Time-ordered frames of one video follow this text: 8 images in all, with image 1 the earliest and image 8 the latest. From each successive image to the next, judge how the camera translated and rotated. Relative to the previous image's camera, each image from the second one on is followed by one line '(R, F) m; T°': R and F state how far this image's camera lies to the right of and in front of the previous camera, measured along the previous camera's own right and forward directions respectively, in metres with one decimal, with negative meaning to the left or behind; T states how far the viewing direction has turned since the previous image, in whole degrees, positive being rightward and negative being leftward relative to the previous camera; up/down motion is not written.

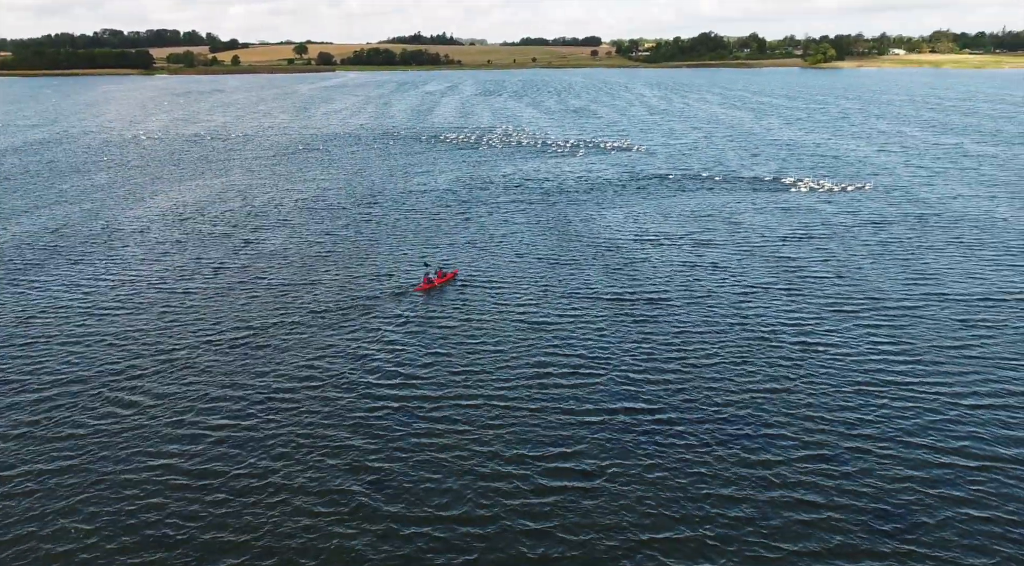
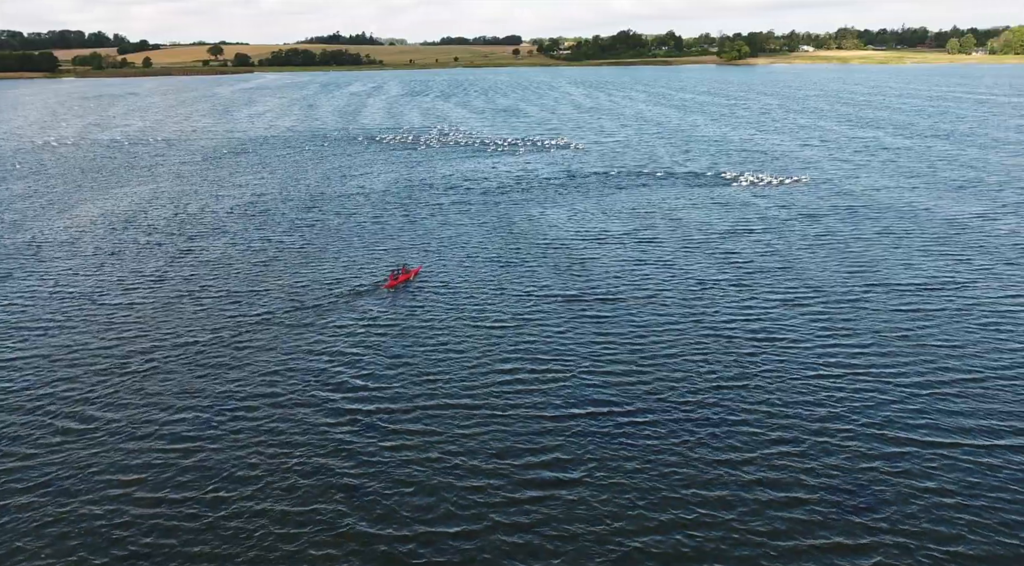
(-2.3, +0.5) m; +5°
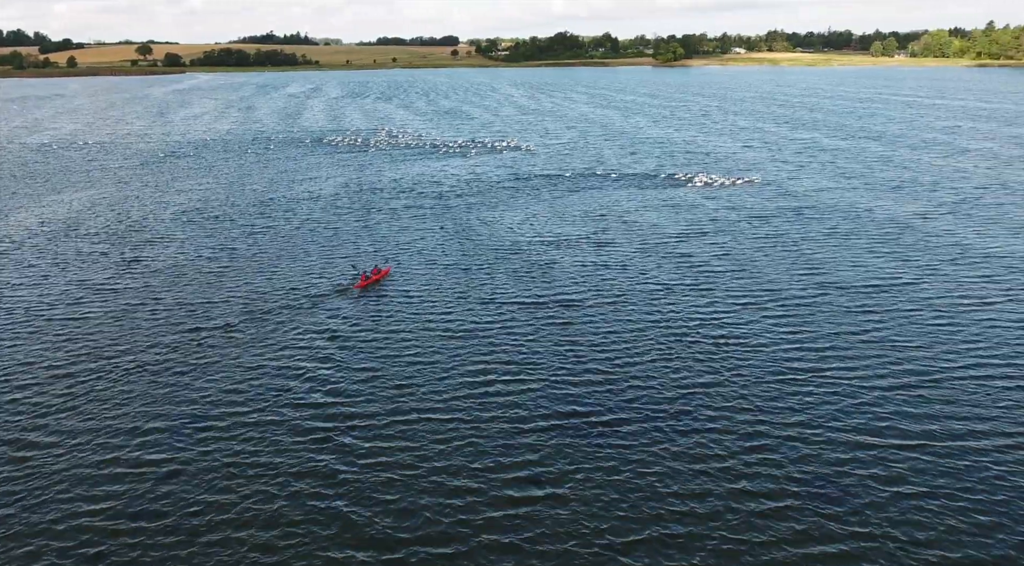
(-1.9, +0.5) m; +4°
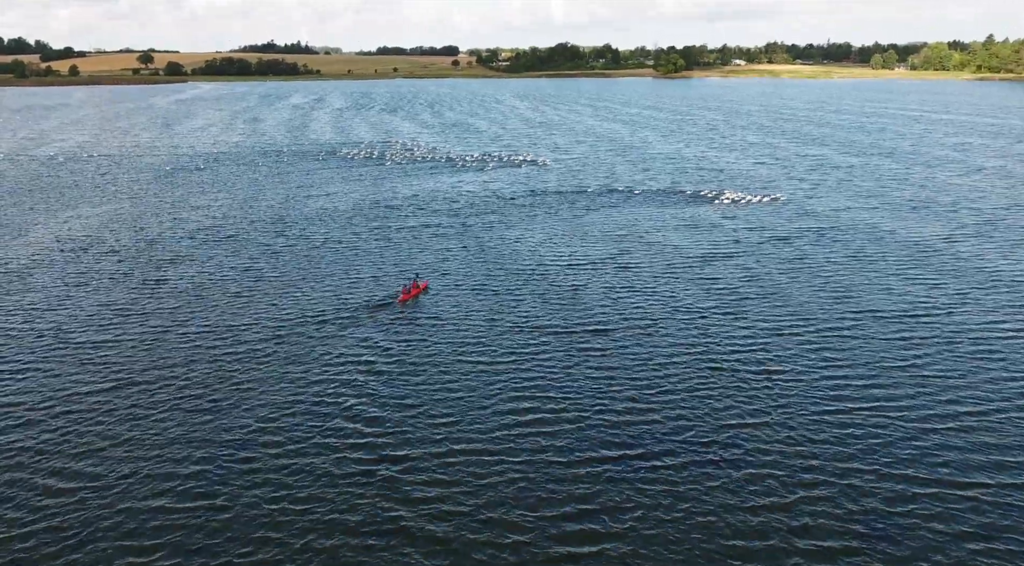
(-2.7, +1.2) m; 0°
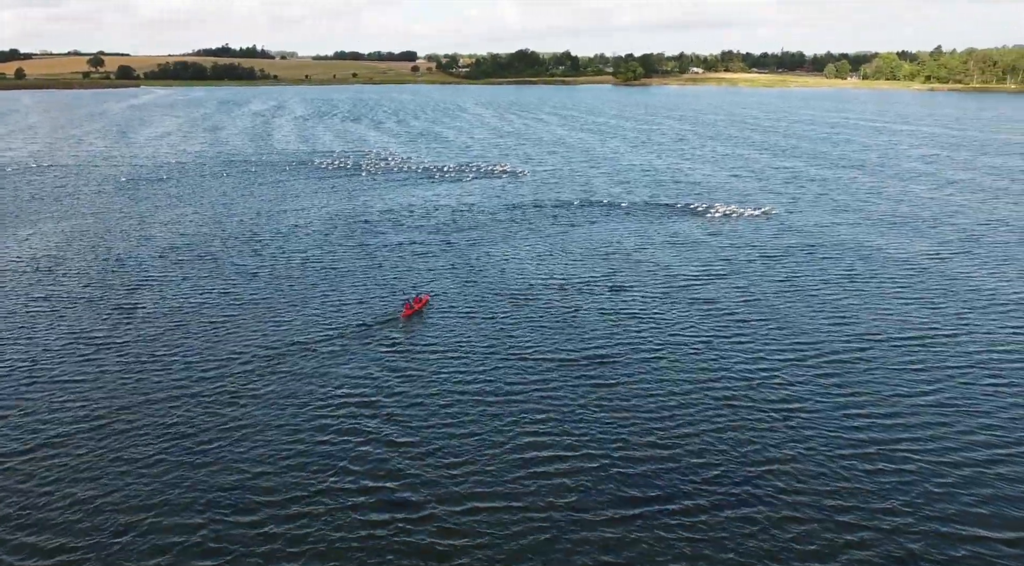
(-3.2, +3.1) m; +3°
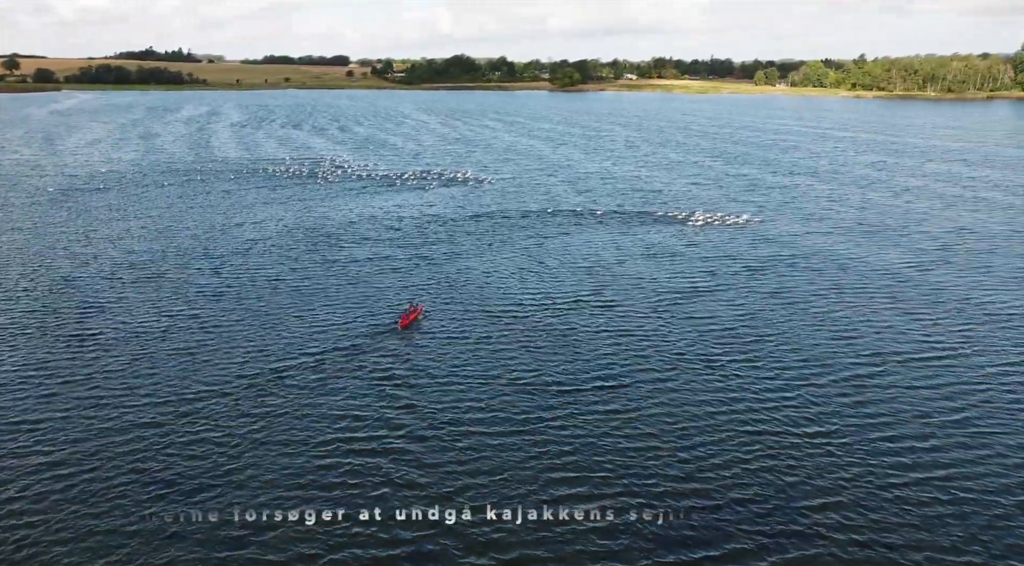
(-4.8, +4.8) m; +5°
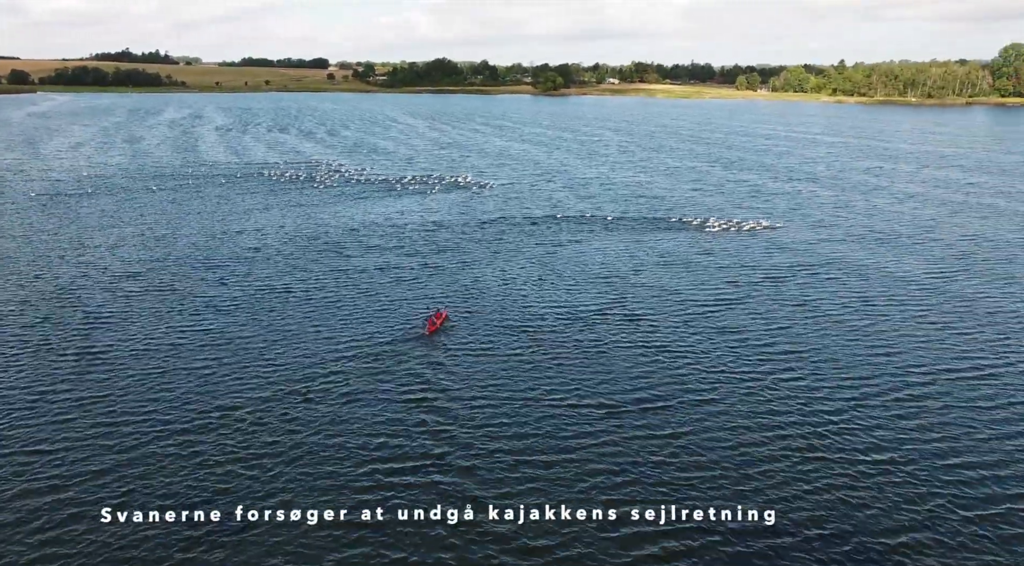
(-3.9, +3.2) m; +2°
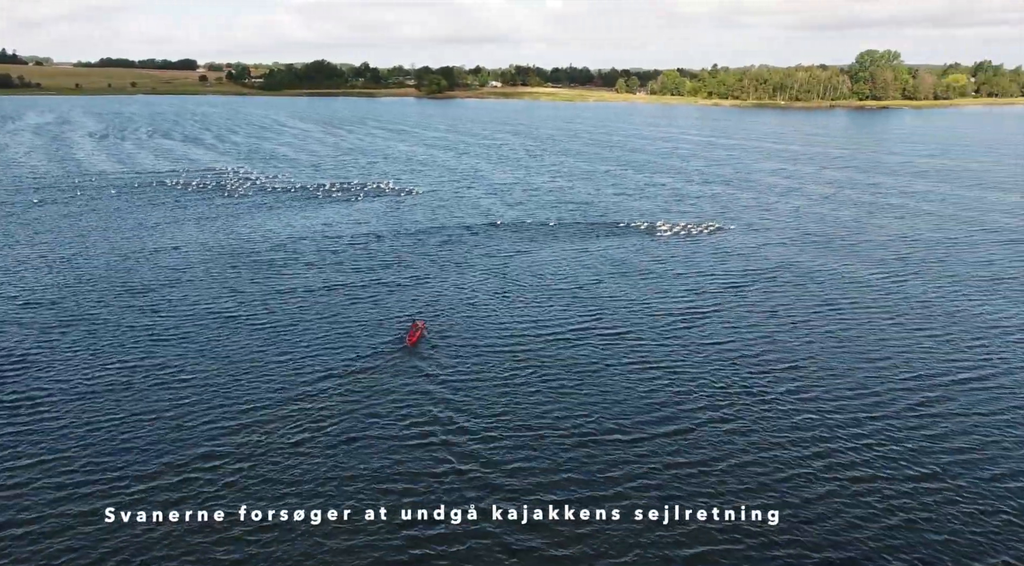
(-7.7, +6.1) m; +8°
